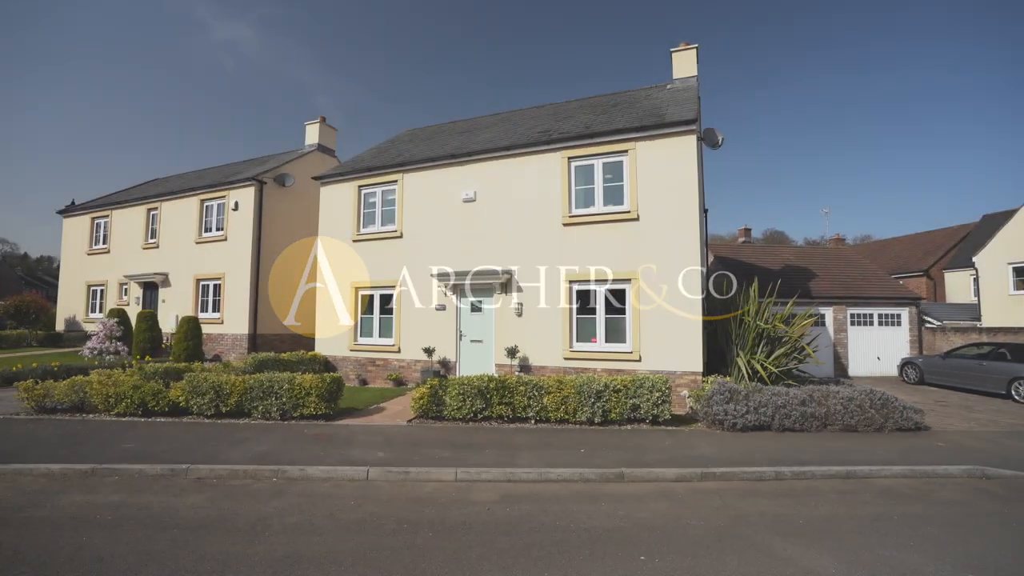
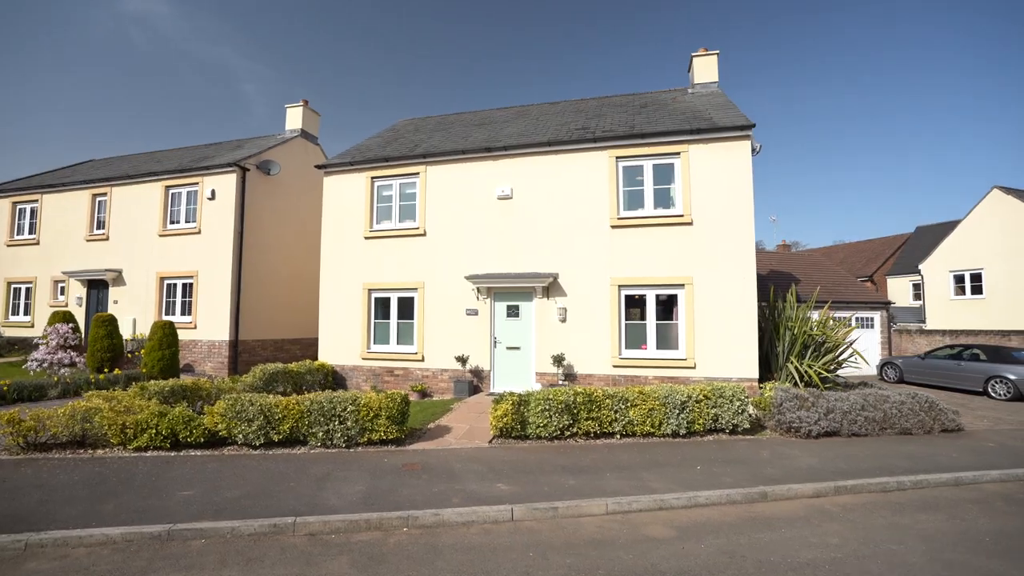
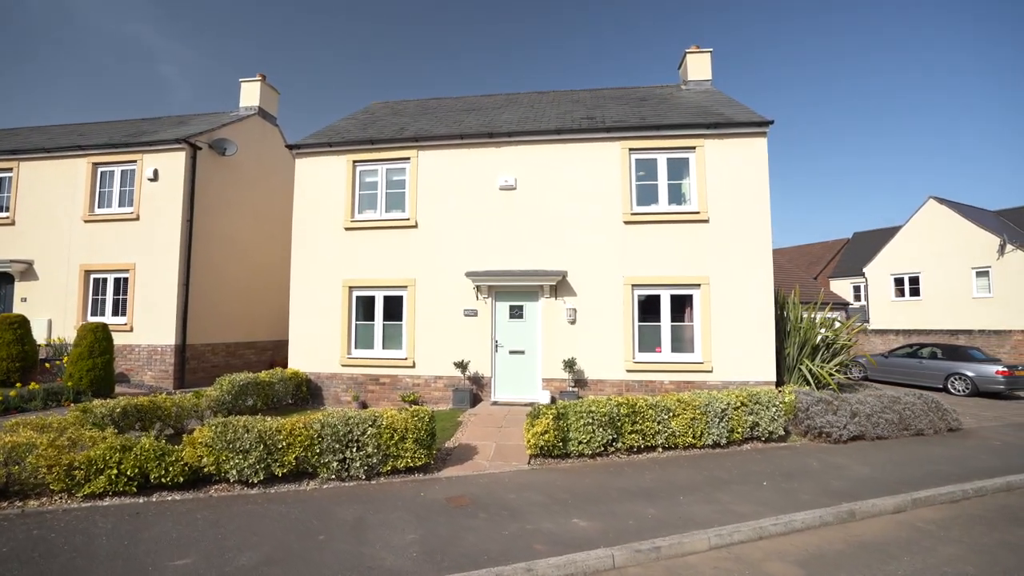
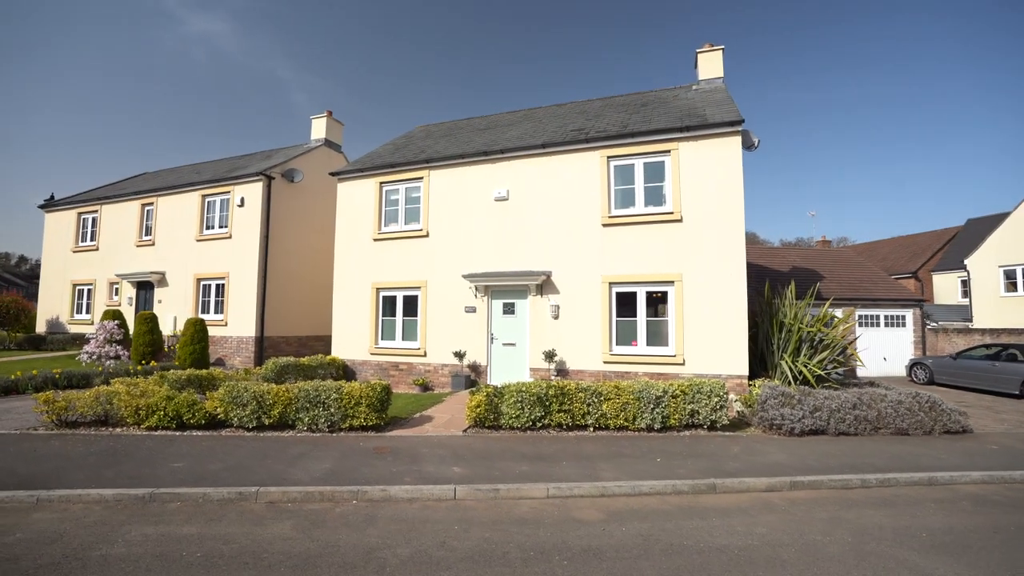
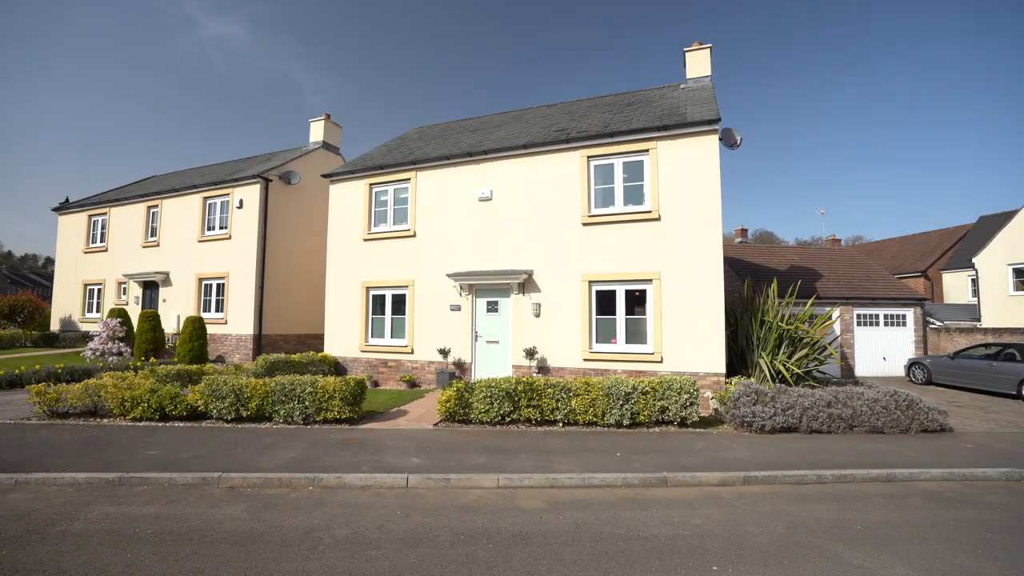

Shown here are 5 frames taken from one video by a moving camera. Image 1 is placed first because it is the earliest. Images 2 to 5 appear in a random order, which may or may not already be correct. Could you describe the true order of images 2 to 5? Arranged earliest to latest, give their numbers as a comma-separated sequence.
5, 4, 2, 3
